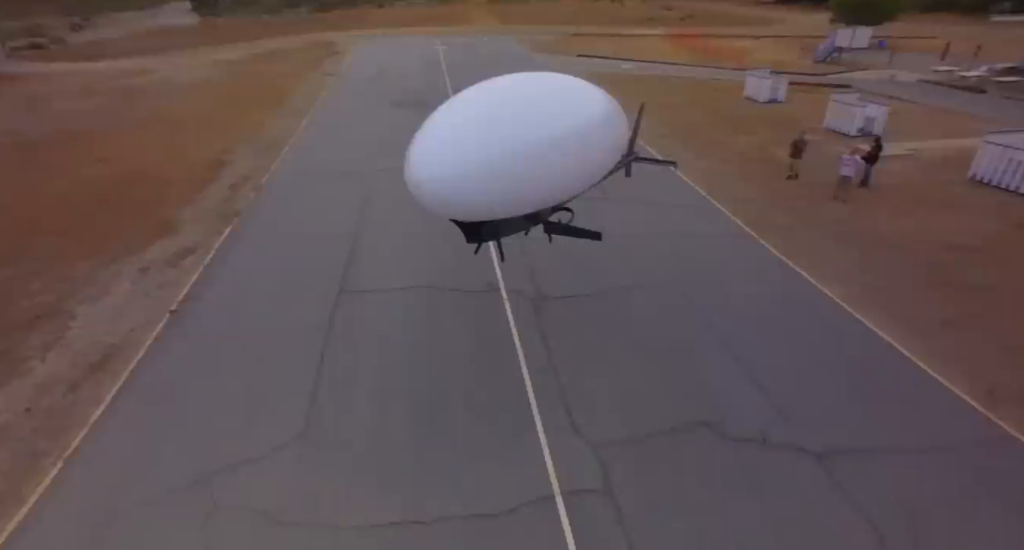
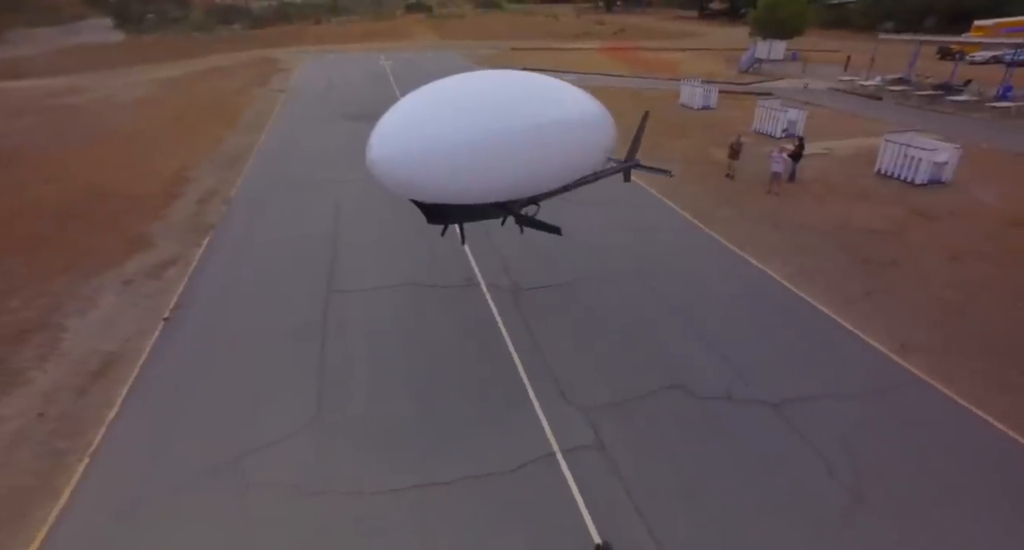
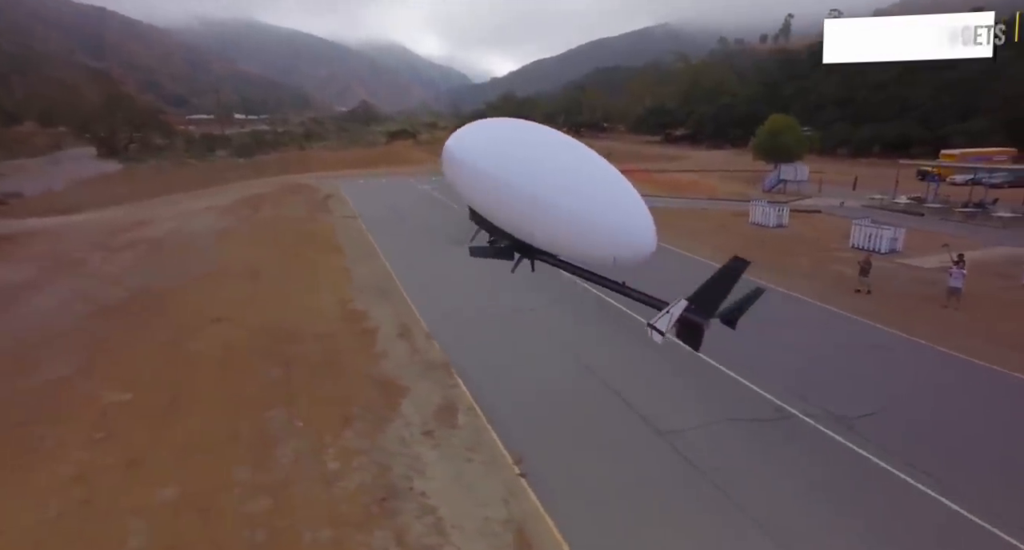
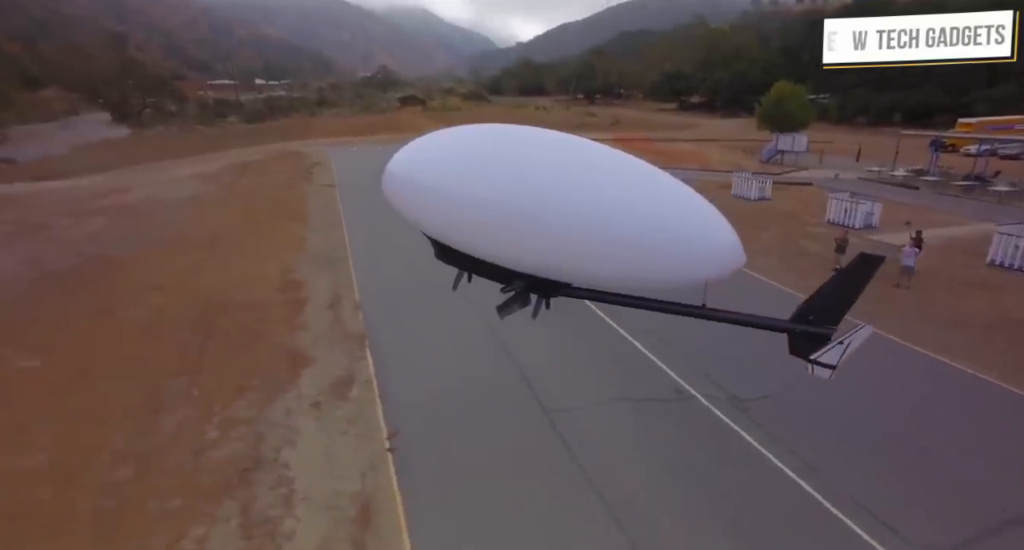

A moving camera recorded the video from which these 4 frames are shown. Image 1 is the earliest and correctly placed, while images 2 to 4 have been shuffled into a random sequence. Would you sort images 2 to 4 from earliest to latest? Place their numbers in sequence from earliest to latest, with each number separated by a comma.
2, 4, 3
